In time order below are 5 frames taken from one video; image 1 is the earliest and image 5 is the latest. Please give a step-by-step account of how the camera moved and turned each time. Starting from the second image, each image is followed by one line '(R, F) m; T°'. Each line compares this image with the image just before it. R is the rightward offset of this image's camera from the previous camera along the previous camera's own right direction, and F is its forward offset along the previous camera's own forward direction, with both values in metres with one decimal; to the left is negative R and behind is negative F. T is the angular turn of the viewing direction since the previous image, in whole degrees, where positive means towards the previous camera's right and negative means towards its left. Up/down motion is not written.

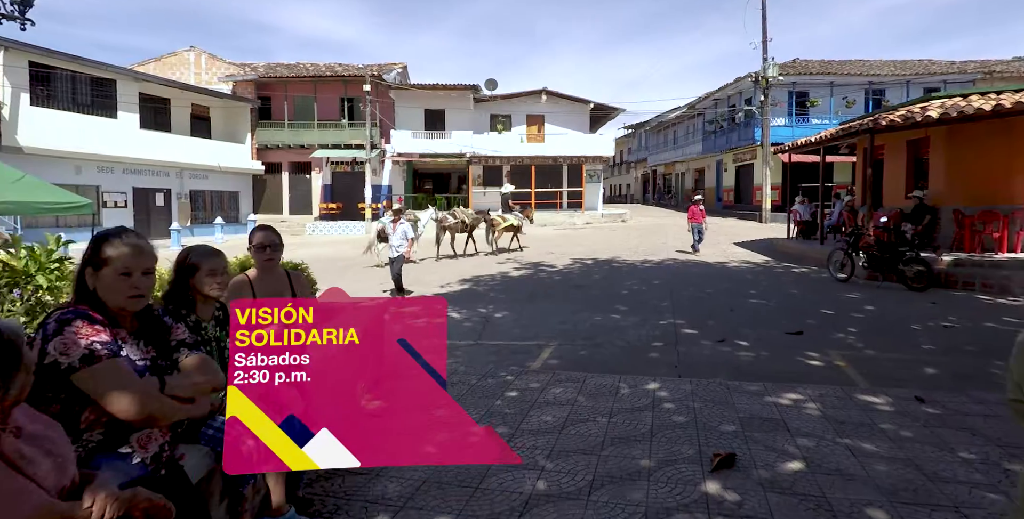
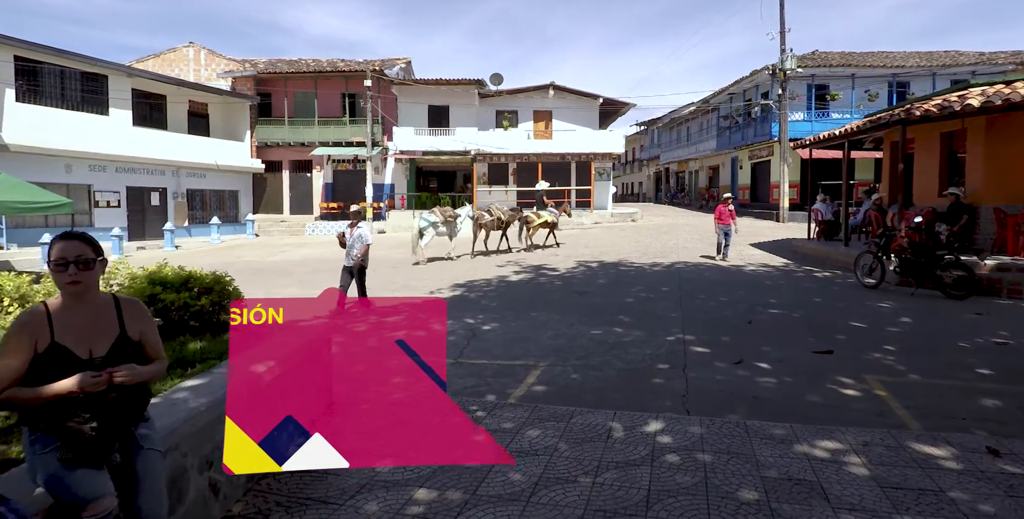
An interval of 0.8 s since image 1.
(+0.3, +0.9) m; -1°
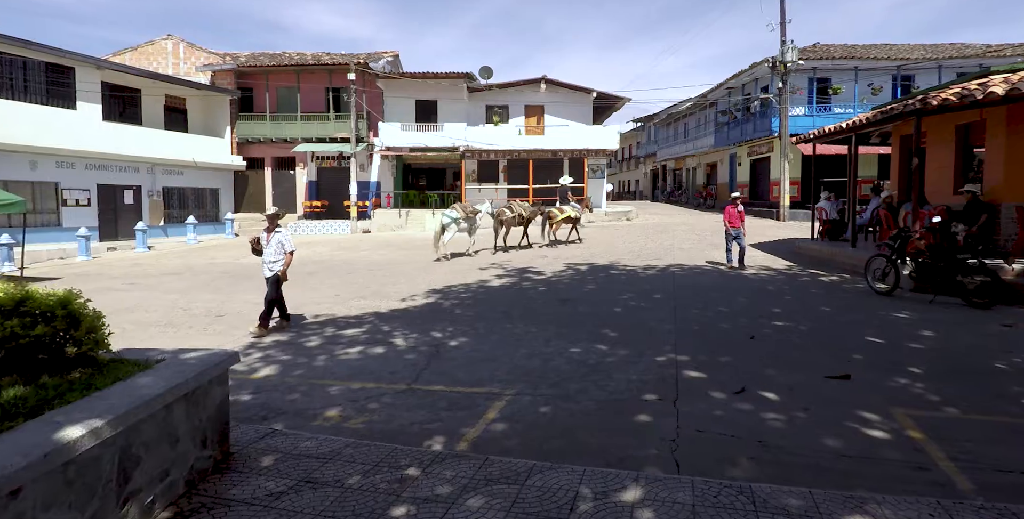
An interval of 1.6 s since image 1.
(+0.3, +0.9) m; 0°
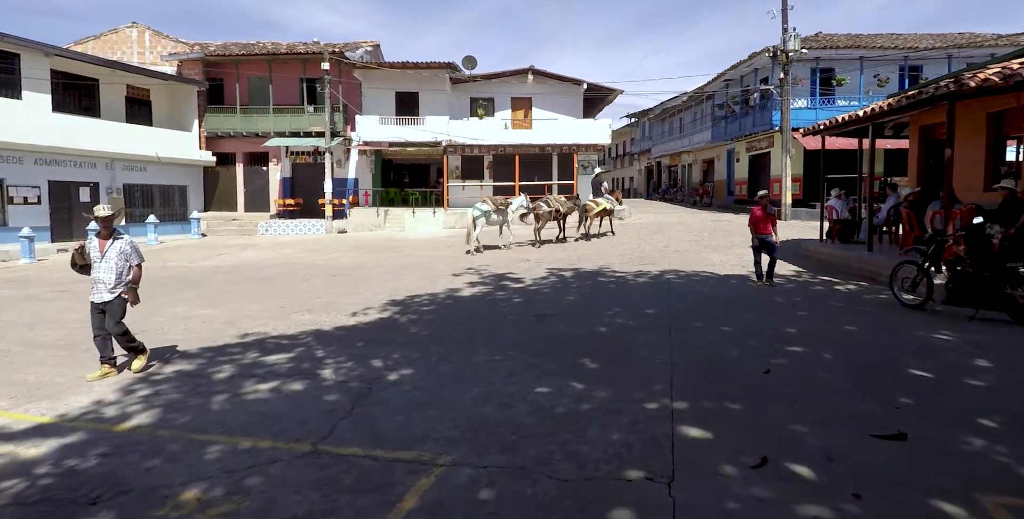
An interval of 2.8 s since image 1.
(+0.4, +1.3) m; 0°
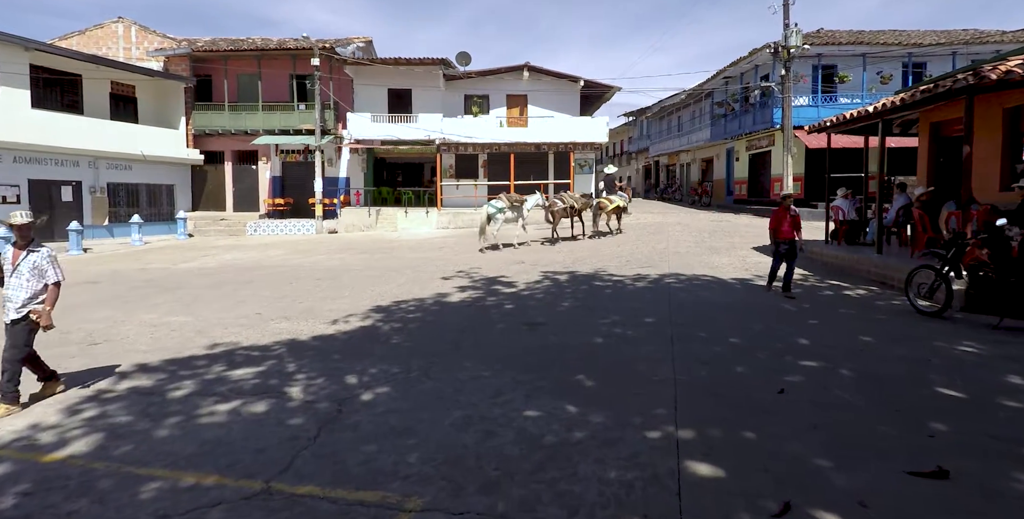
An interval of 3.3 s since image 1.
(+0.1, +0.5) m; 0°
